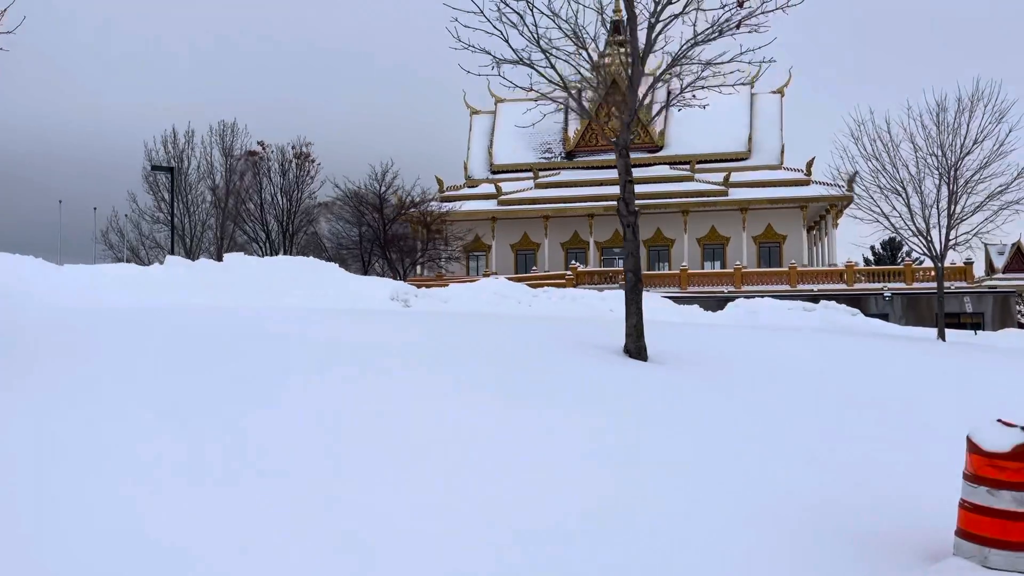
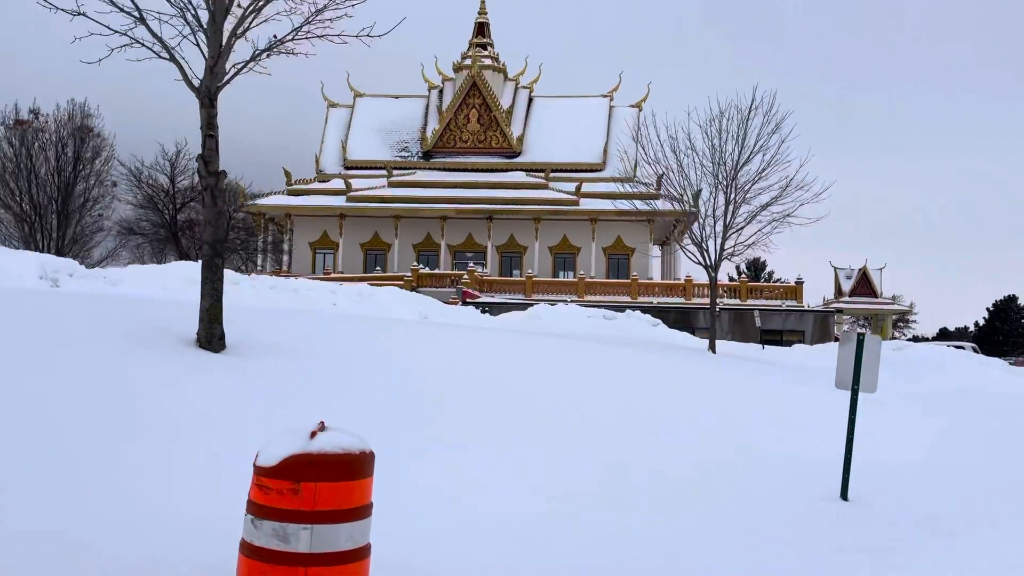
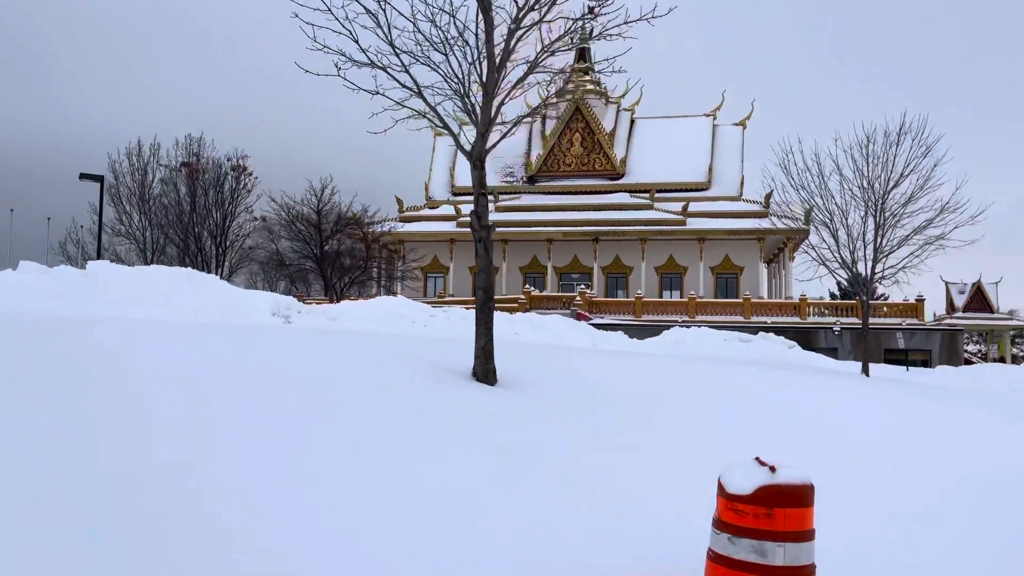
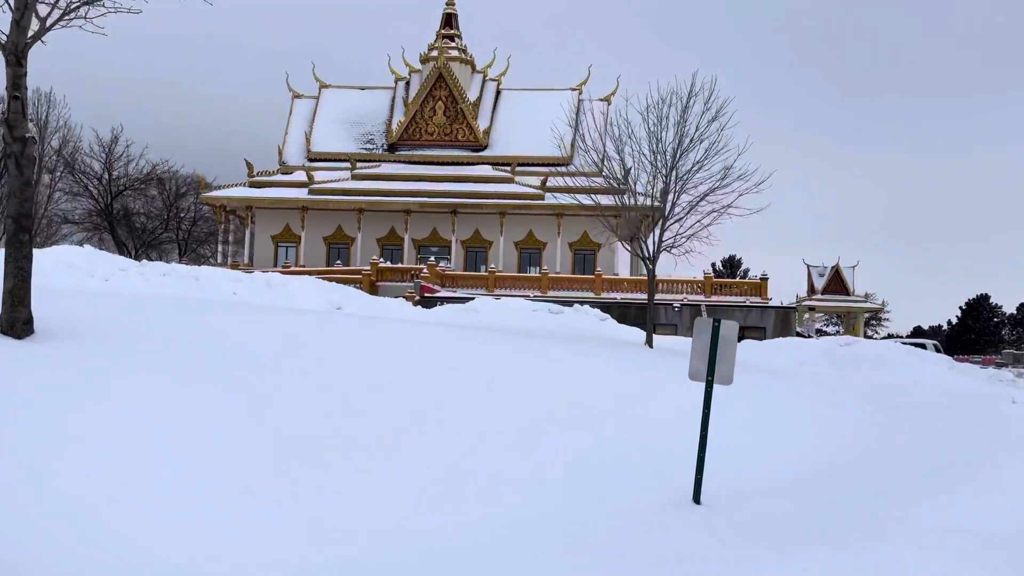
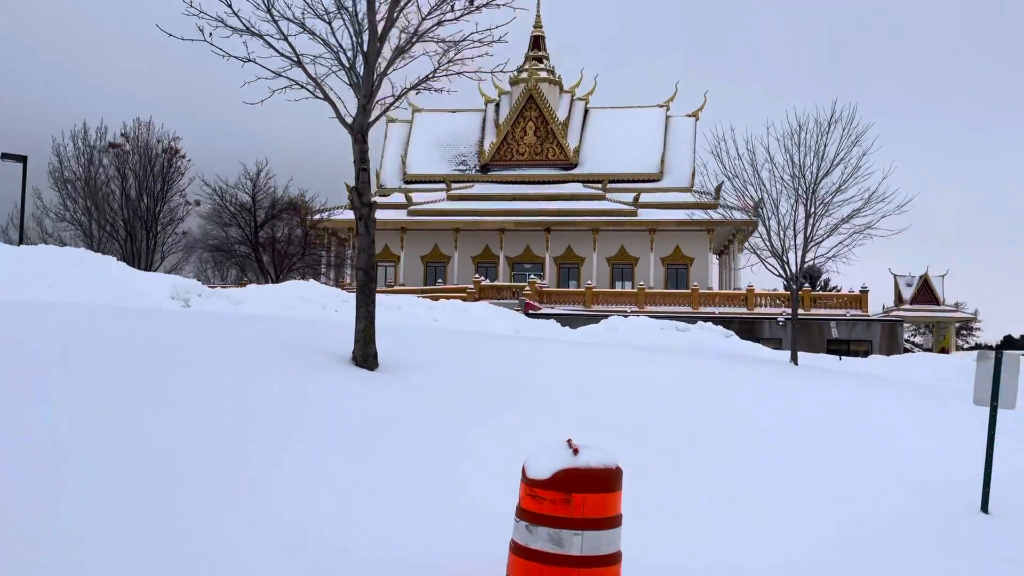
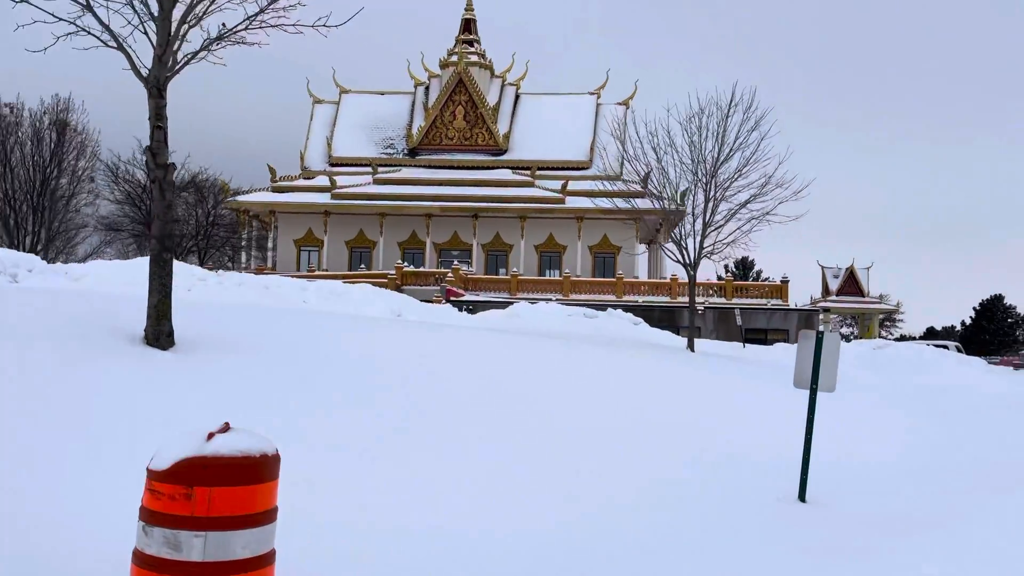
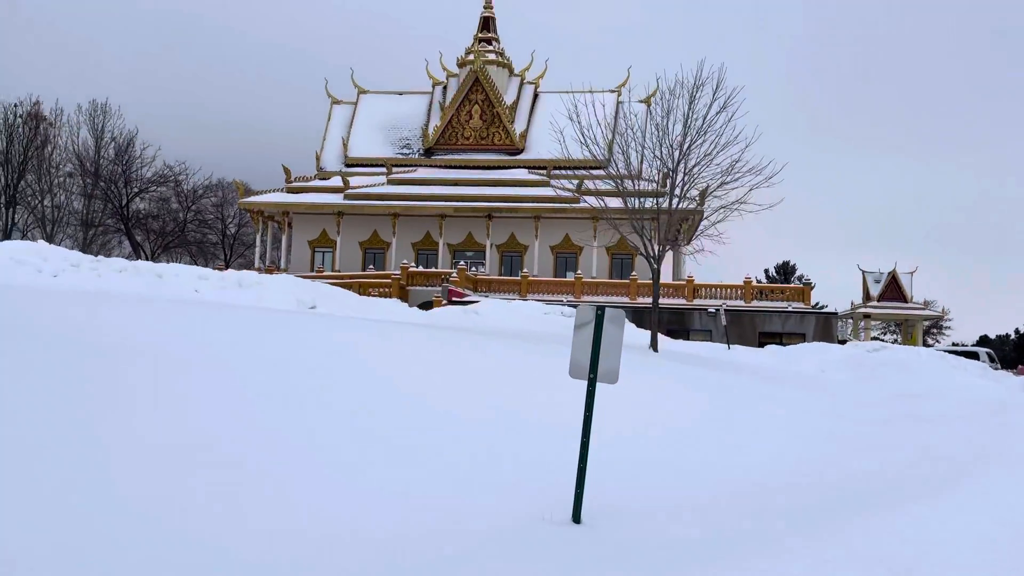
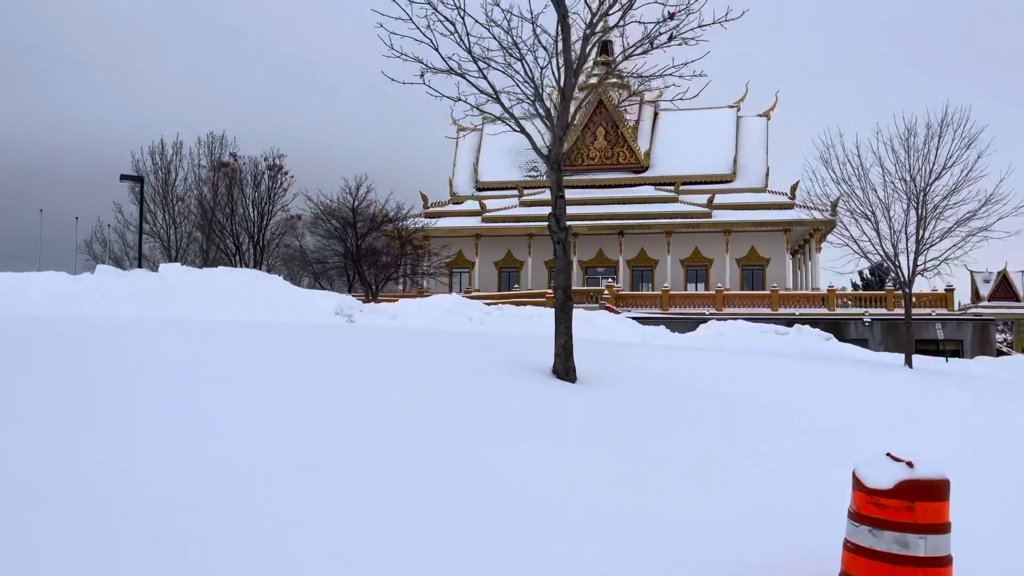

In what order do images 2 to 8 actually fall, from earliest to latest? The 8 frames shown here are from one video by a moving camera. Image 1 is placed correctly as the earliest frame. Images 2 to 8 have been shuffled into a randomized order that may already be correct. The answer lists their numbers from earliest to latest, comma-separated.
8, 3, 5, 2, 6, 4, 7
